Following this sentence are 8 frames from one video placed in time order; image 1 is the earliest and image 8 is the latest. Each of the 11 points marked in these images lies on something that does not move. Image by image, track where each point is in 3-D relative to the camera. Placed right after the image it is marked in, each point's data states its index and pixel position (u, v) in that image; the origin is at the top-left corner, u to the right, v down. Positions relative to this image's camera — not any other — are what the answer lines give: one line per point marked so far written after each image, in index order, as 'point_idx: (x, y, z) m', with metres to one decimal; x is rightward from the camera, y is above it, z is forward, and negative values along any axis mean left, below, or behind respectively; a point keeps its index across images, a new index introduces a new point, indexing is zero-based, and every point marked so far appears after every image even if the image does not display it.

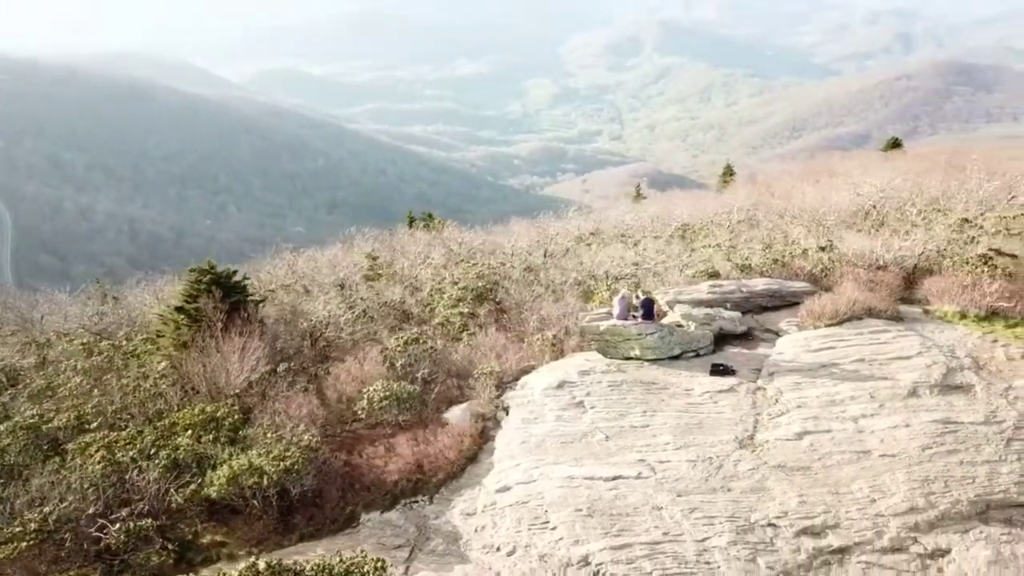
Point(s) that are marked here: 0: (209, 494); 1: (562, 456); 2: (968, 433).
0: (-4.9, -3.3, +13.1) m
1: (+0.9, -2.7, +12.8) m
2: (+6.7, -2.1, +11.8) m
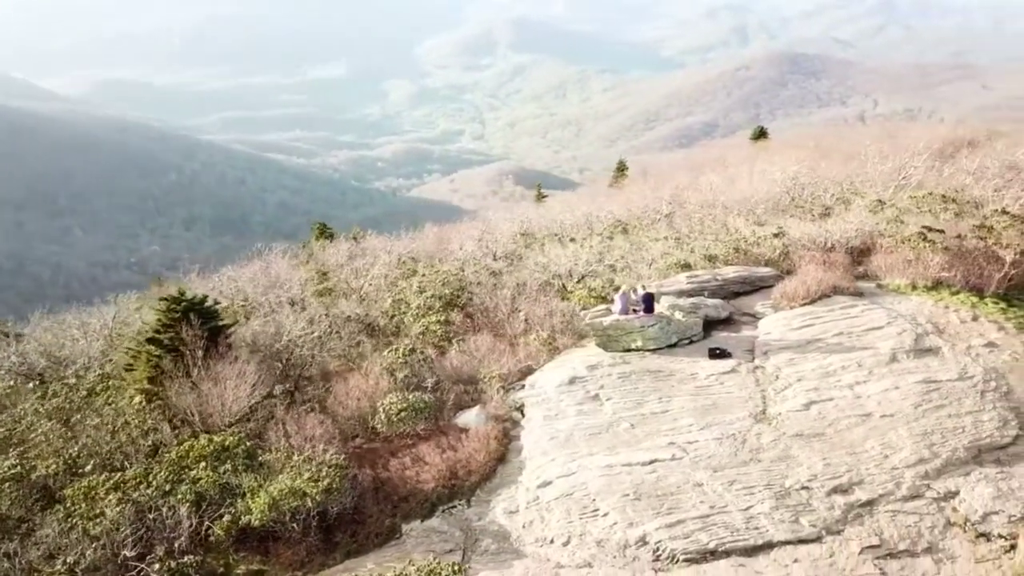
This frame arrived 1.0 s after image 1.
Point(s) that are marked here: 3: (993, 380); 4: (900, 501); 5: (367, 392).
0: (-4.2, -3.8, +13.0) m
1: (+1.4, -2.7, +13.6) m
2: (+7.3, -1.7, +13.4) m
3: (+8.2, -1.5, +13.7) m
4: (+5.7, -3.1, +11.7) m
5: (-2.8, -2.0, +15.8) m
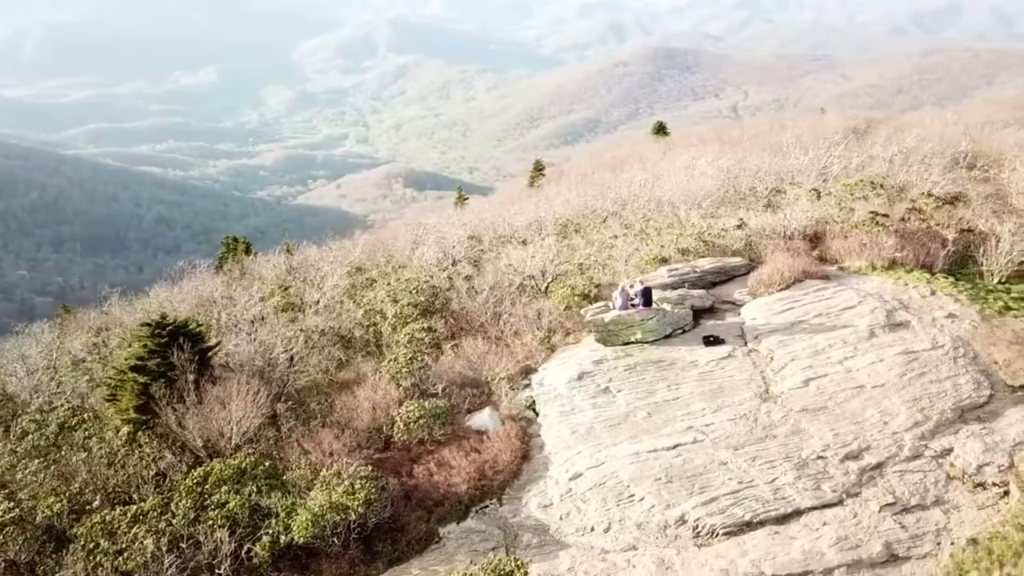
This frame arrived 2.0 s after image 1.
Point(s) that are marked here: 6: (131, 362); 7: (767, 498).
0: (-3.5, -4.1, +13.0) m
1: (+1.9, -2.6, +14.3) m
2: (+7.7, -1.3, +14.9) m
3: (+8.5, -1.1, +15.3) m
4: (+6.4, -2.8, +13.0) m
5: (-2.6, -2.2, +16.0) m
6: (-8.2, -1.5, +17.3) m
7: (+4.0, -3.3, +12.6) m
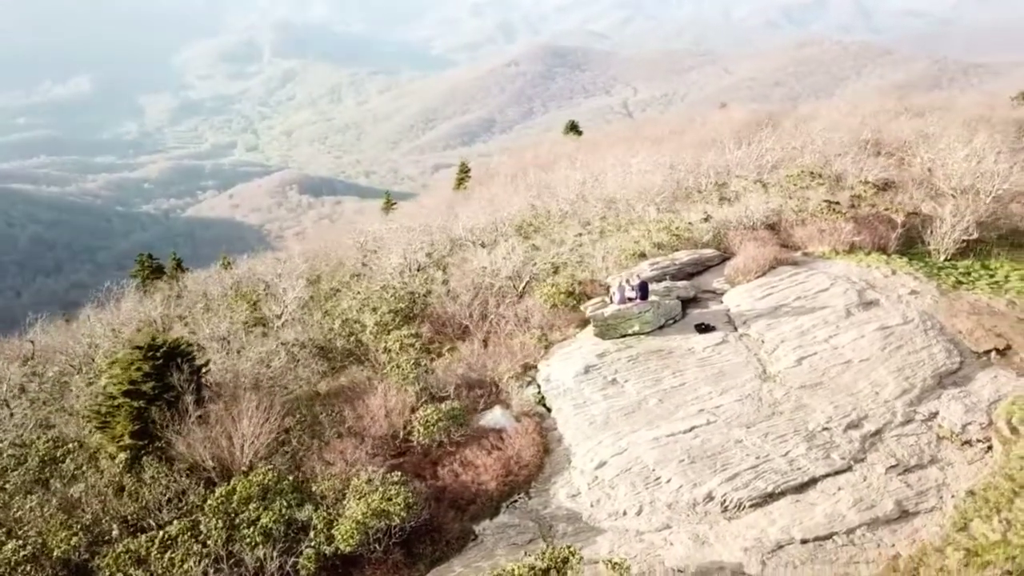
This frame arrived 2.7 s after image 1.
0: (-2.9, -4.3, +13.1) m
1: (+2.3, -2.5, +15.0) m
2: (+7.9, -0.9, +16.3) m
3: (+8.7, -0.6, +16.8) m
4: (+6.9, -2.5, +14.3) m
5: (-2.4, -2.3, +16.2) m
6: (-8.1, -2.0, +16.8) m
7: (+4.6, -3.1, +13.7) m
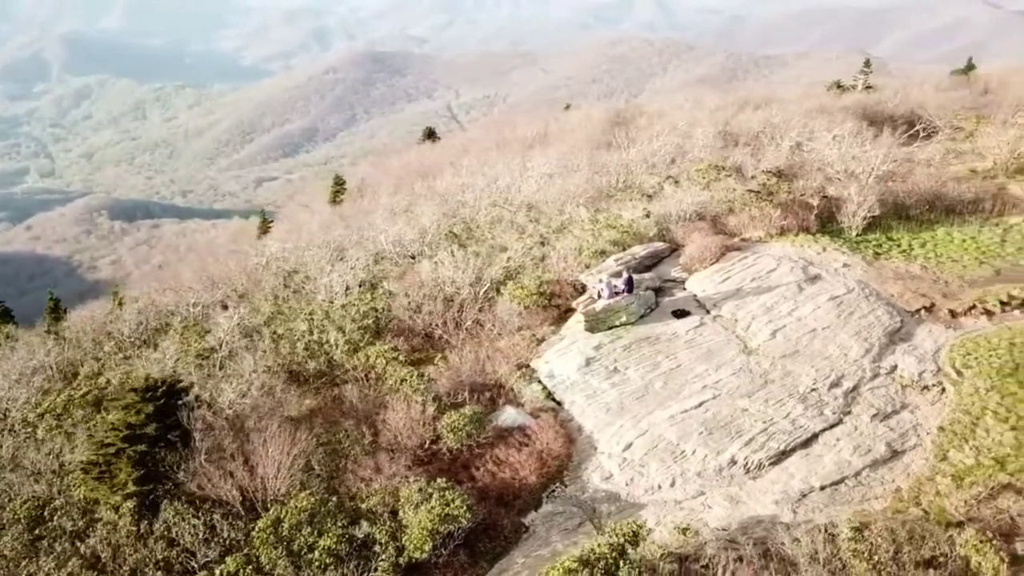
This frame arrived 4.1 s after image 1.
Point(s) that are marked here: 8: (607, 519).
0: (-1.7, -4.6, +13.5) m
1: (+2.8, -2.4, +16.4) m
2: (+7.8, -0.3, +18.8) m
3: (+8.5, 0.0, +19.4) m
4: (+7.4, -1.9, +16.6) m
5: (-2.1, -2.6, +16.6) m
6: (-7.8, -2.8, +16.1) m
7: (+5.4, -2.7, +15.5) m
8: (+1.7, -4.2, +14.7) m
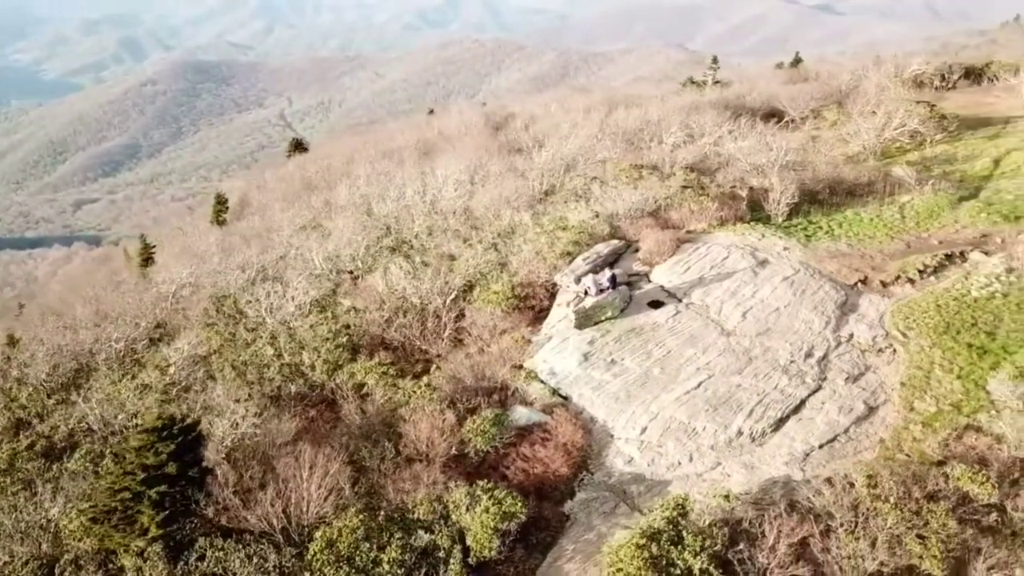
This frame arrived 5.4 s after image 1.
0: (-0.6, -4.8, +14.1) m
1: (+3.1, -2.3, +17.8) m
2: (+7.5, +0.2, +21.0) m
3: (+8.0, +0.6, +21.7) m
4: (+7.5, -1.4, +18.8) m
5: (-1.7, -2.9, +17.1) m
6: (-7.2, -3.6, +15.6) m
7: (+5.8, -2.4, +17.4) m
8: (+2.5, -4.2, +15.9) m
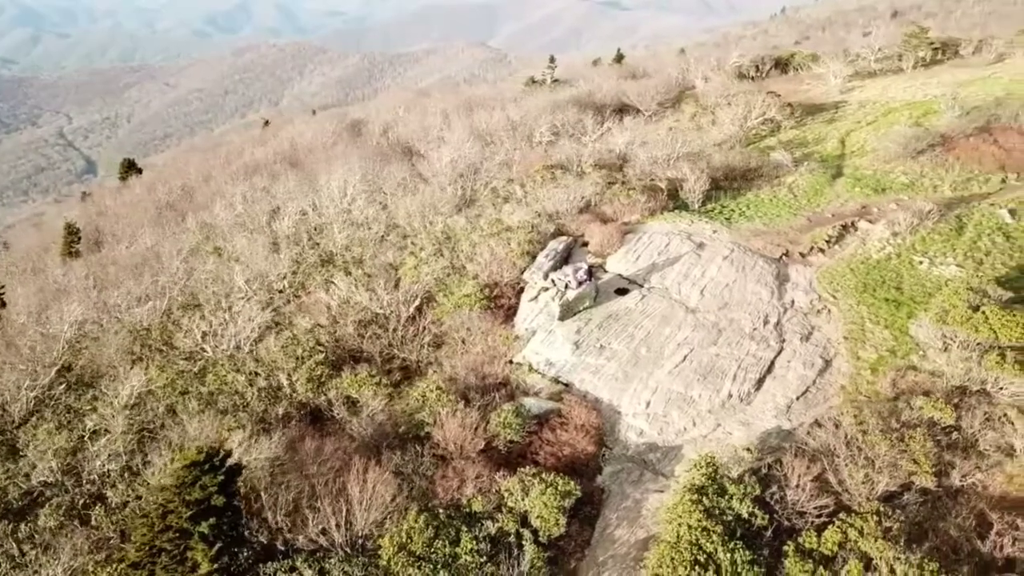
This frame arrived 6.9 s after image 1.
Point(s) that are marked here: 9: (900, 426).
0: (+0.6, -4.8, +15.3) m
1: (+3.2, -2.0, +19.6) m
2: (+6.6, +0.9, +23.7) m
3: (+6.9, +1.3, +24.5) m
4: (+7.3, -0.7, +21.6) m
5: (-1.2, -3.1, +18.0) m
6: (-6.2, -4.2, +15.3) m
7: (+6.0, -1.8, +19.8) m
8: (+3.3, -3.9, +17.7) m
9: (+8.2, -2.9, +17.0) m
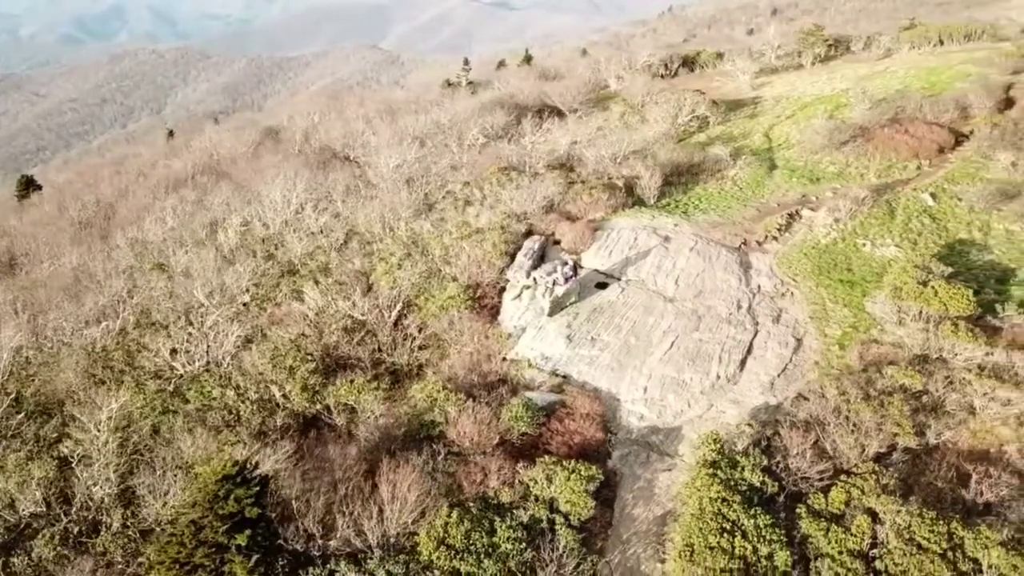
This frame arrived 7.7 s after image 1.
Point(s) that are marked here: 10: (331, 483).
0: (+1.3, -4.7, +16.2) m
1: (+3.2, -1.8, +20.8) m
2: (+5.9, +1.2, +25.2) m
3: (+6.1, +1.6, +26.0) m
4: (+7.0, -0.3, +23.1) m
5: (-0.9, -3.1, +18.6) m
6: (-5.5, -4.5, +15.4) m
7: (+5.9, -1.5, +21.3) m
8: (+3.6, -3.7, +18.9) m
9: (+8.5, -2.5, +18.8) m
10: (-4.0, -4.2, +17.6) m
